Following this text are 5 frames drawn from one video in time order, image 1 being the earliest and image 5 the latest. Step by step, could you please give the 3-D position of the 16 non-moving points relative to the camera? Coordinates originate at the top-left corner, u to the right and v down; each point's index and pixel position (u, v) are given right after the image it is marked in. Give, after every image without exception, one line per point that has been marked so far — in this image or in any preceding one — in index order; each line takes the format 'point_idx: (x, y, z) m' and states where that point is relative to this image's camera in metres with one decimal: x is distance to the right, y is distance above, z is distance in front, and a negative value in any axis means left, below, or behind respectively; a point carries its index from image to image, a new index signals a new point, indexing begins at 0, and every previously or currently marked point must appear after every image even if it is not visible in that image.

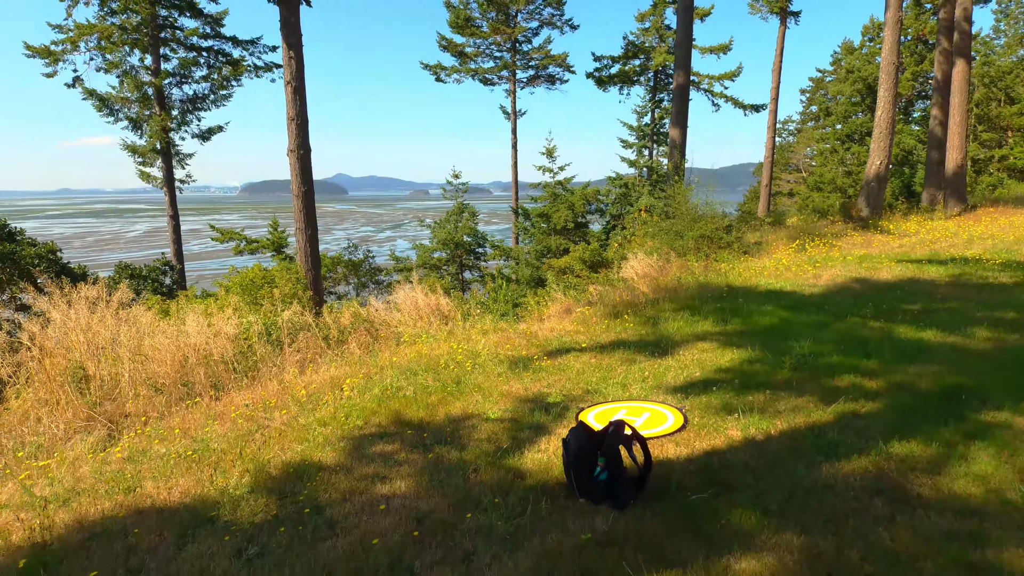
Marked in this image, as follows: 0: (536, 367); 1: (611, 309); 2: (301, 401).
0: (+0.2, -0.7, +5.8) m
1: (+1.3, -0.3, +8.1) m
2: (-1.7, -0.9, +5.3) m
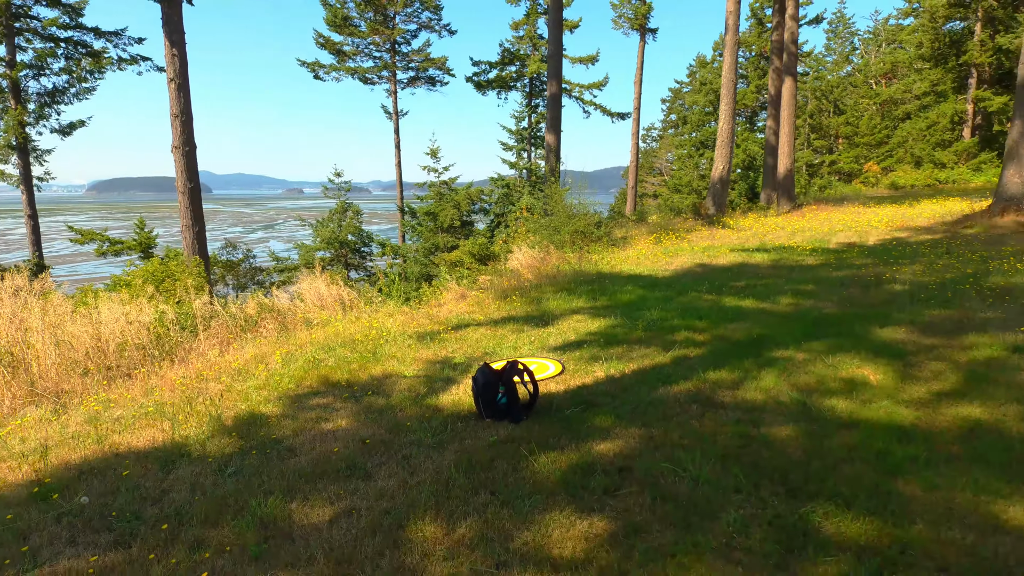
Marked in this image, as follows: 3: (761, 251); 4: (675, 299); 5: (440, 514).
0: (-0.8, -0.5, +6.8) m
1: (-0.2, -0.1, +9.3) m
2: (-2.6, -0.7, +5.9) m
3: (+4.8, +0.7, +12.1) m
4: (+2.1, -0.1, +8.1) m
5: (-0.3, -1.1, +3.2) m
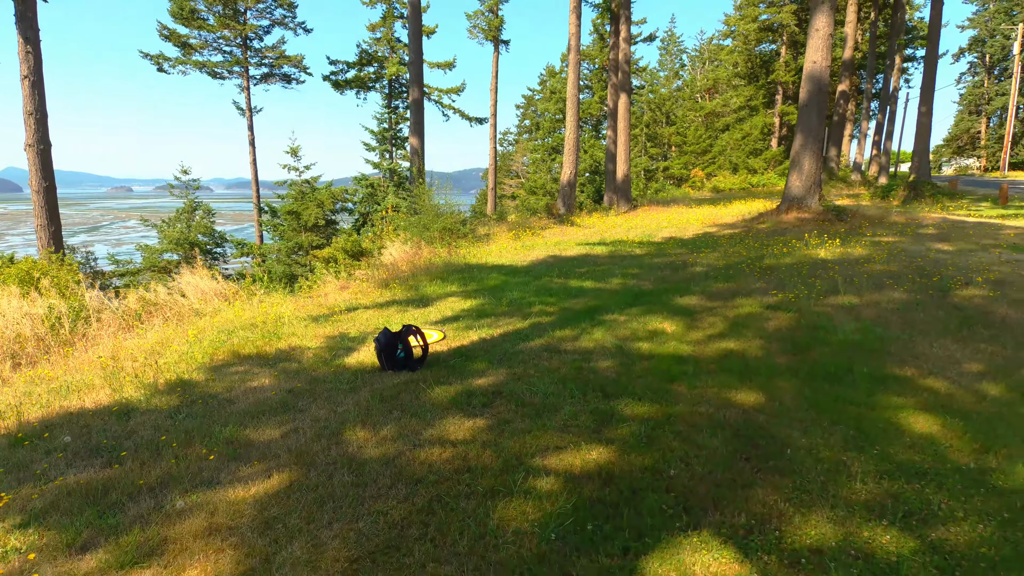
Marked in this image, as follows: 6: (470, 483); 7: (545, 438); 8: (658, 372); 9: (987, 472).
0: (-2.2, -0.4, +7.8) m
1: (-2.2, +0.1, +10.3) m
2: (-3.8, -0.6, +6.6) m
3: (+2.0, +1.0, +14.1) m
4: (+0.3, +0.1, +9.7) m
5: (-1.0, -0.9, +4.4) m
6: (-0.2, -1.1, +3.5) m
7: (+0.2, -1.0, +4.1) m
8: (+1.2, -0.7, +5.3) m
9: (+2.6, -1.0, +3.5) m
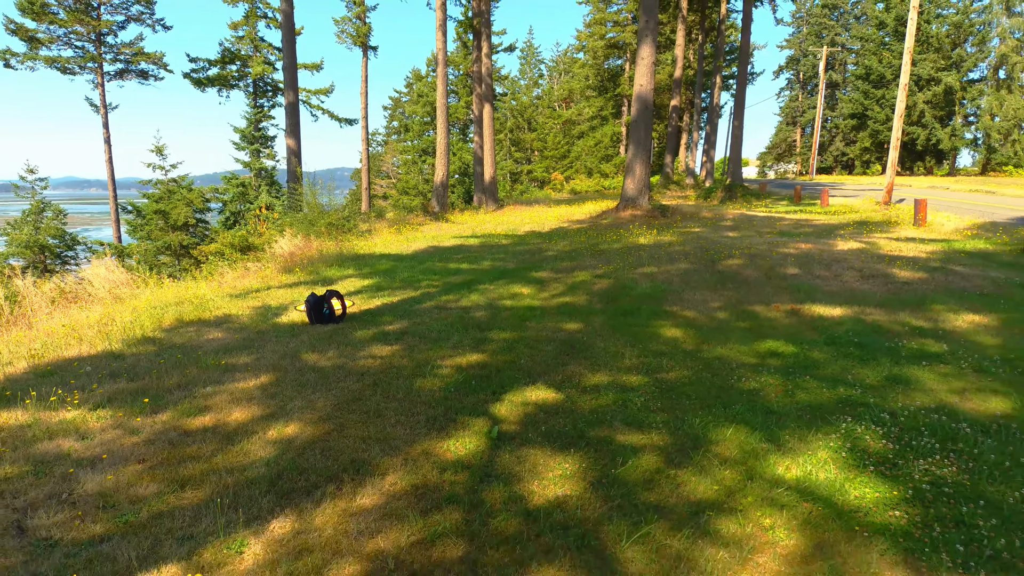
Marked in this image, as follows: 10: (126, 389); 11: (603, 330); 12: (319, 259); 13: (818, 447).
0: (-3.8, -0.1, +9.4) m
1: (-4.3, +0.3, +11.8) m
2: (-5.1, -0.4, +7.8) m
3: (-1.0, +1.3, +16.4) m
4: (-1.8, +0.4, +11.7) m
5: (-1.9, -0.6, +6.2) m
6: (-1.0, -0.7, +5.5) m
7: (-0.7, -0.6, +6.2) m
8: (0.0, -0.3, +7.5) m
9: (+1.8, -0.6, +6.1) m
10: (-3.1, -0.8, +5.2) m
11: (+1.0, -0.5, +6.9) m
12: (-3.9, +0.6, +12.6) m
13: (+1.9, -1.0, +4.0) m
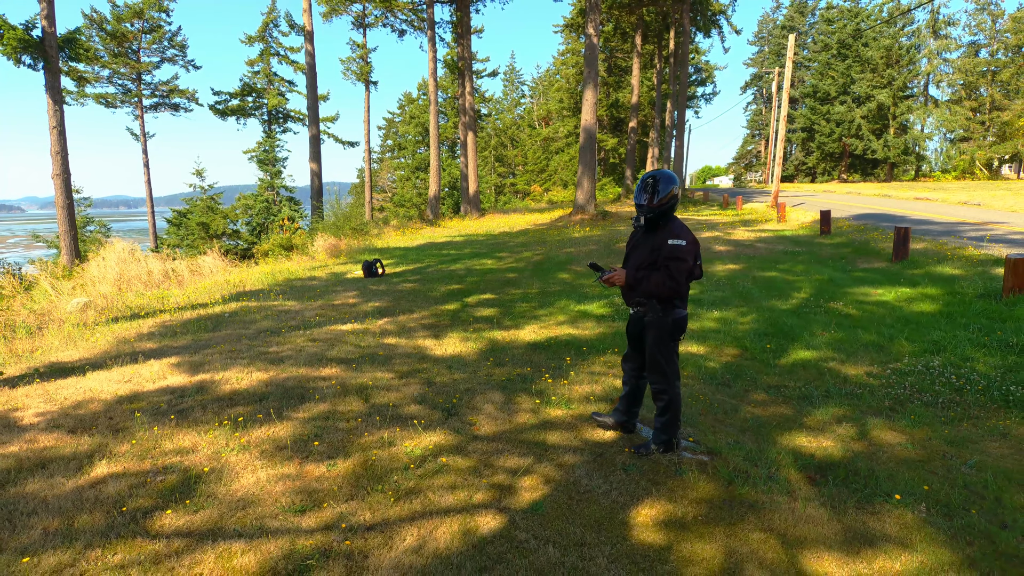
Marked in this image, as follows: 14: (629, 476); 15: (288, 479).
0: (-4.5, +0.5, +15.1) m
1: (-5.1, +0.8, +17.6) m
2: (-5.8, +0.2, +13.5) m
3: (-1.8, +1.8, +22.2) m
4: (-2.5, +1.0, +17.5) m
5: (-2.6, +0.1, +12.0) m
6: (-1.7, -0.1, +11.3) m
7: (-1.4, +0.1, +12.0) m
8: (-0.7, +0.3, +13.3) m
9: (+1.1, +0.1, +11.9) m
10: (-3.8, -0.1, +10.9) m
11: (+0.3, +0.2, +12.7) m
12: (-4.6, +1.1, +18.4) m
13: (+1.3, -0.2, +9.8) m
14: (+0.7, -1.1, +3.9) m
15: (-1.3, -1.1, +3.7) m
